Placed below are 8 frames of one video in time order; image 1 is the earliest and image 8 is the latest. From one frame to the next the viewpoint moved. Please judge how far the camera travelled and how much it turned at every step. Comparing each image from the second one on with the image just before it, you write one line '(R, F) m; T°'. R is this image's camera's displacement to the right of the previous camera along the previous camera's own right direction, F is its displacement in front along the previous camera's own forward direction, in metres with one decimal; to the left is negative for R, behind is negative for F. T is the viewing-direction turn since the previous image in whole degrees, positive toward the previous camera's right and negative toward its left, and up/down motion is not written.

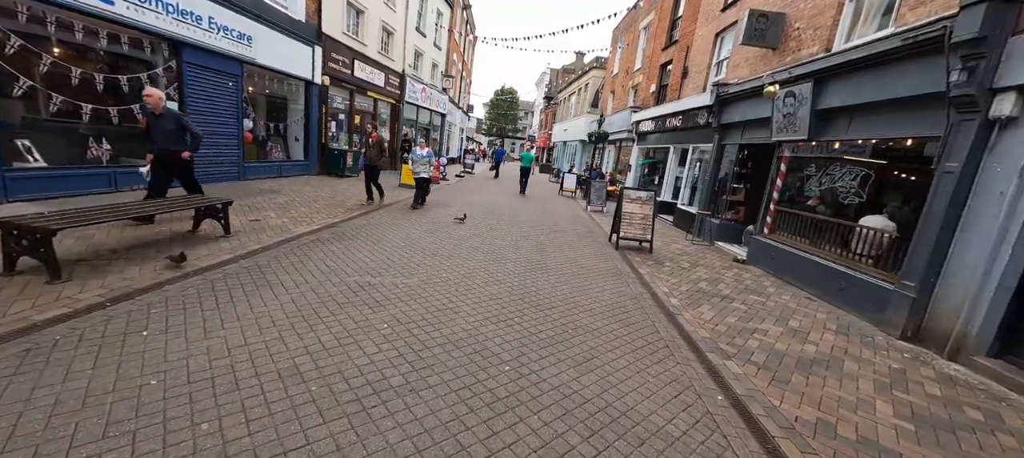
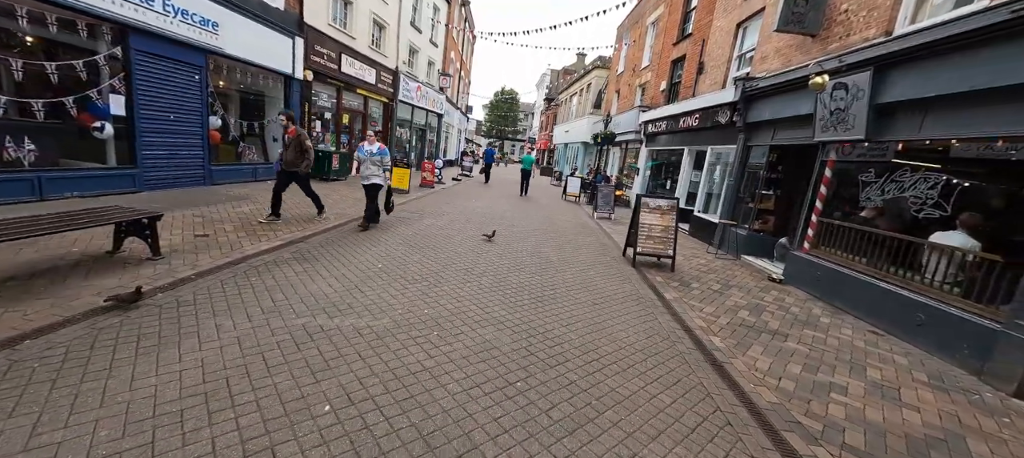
(0.0, +1.0) m; 0°
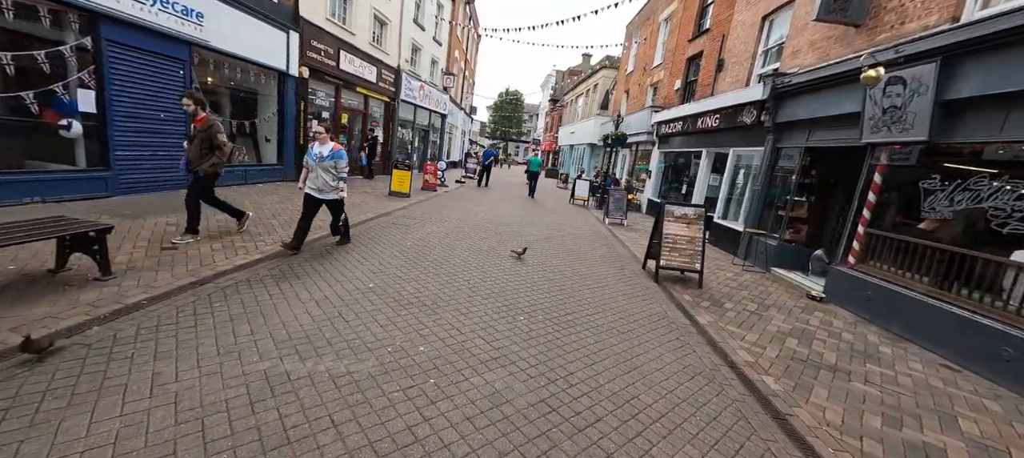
(-0.1, +0.6) m; -1°
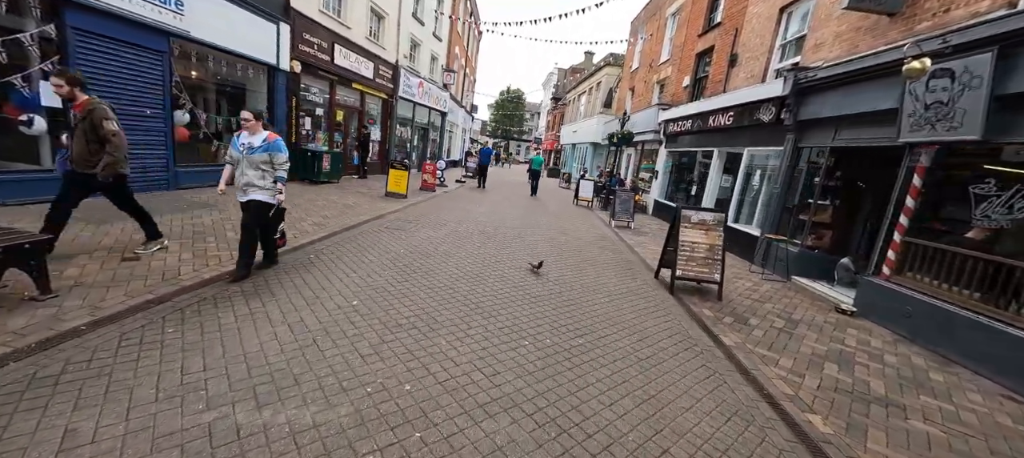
(0.0, +0.5) m; 0°
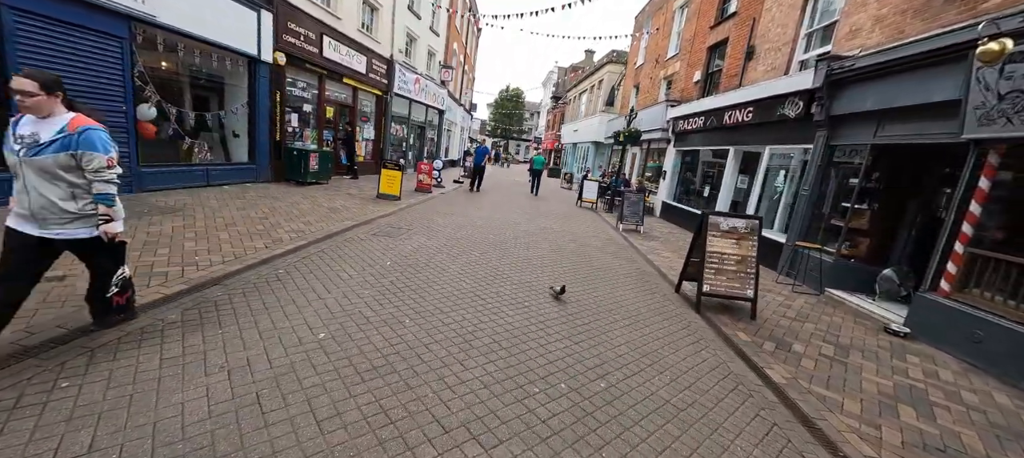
(0.0, +0.7) m; 0°
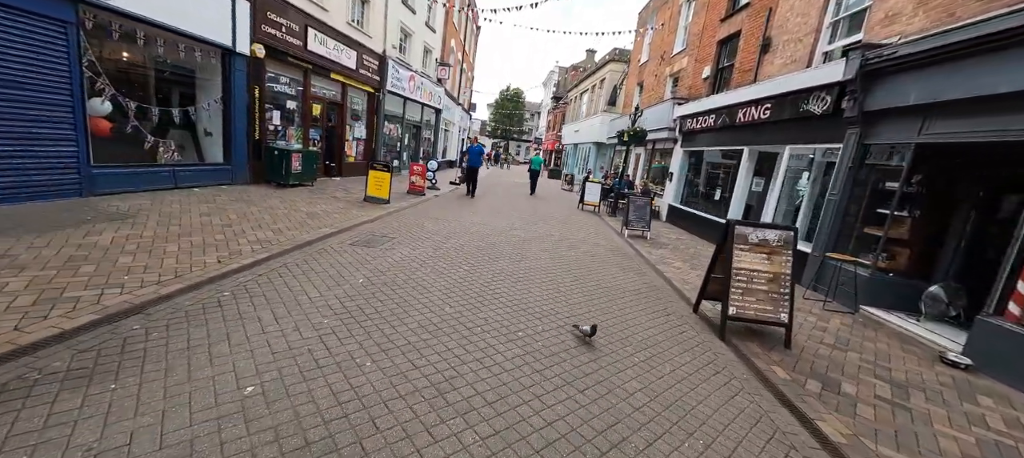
(+0.1, +0.7) m; 0°
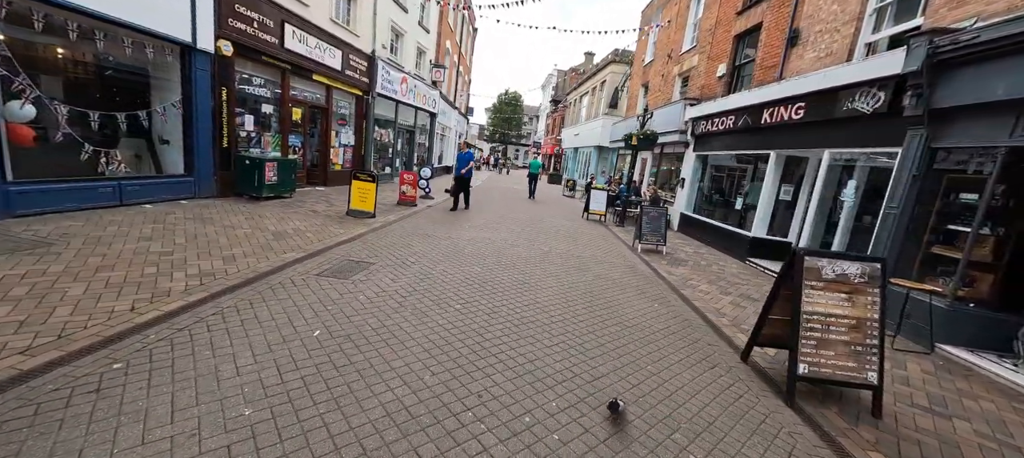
(0.0, +0.9) m; 0°
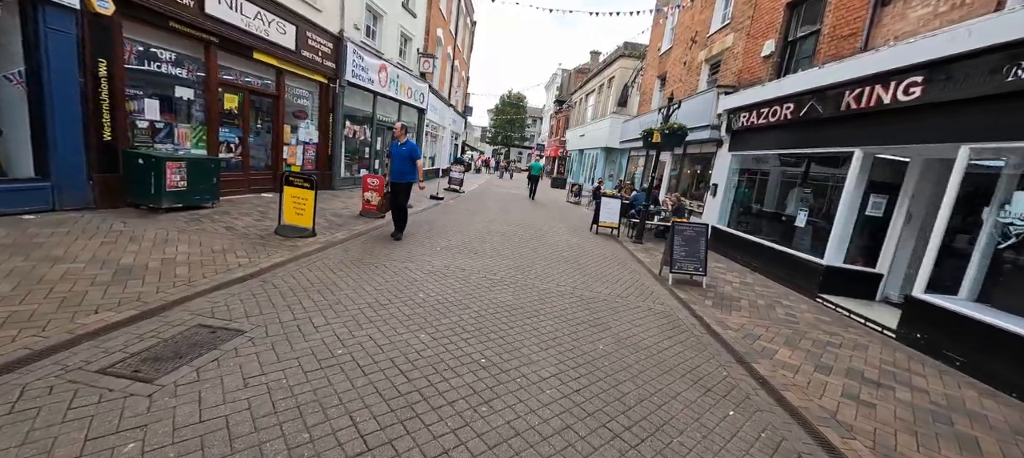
(+0.3, +2.1) m; -1°
